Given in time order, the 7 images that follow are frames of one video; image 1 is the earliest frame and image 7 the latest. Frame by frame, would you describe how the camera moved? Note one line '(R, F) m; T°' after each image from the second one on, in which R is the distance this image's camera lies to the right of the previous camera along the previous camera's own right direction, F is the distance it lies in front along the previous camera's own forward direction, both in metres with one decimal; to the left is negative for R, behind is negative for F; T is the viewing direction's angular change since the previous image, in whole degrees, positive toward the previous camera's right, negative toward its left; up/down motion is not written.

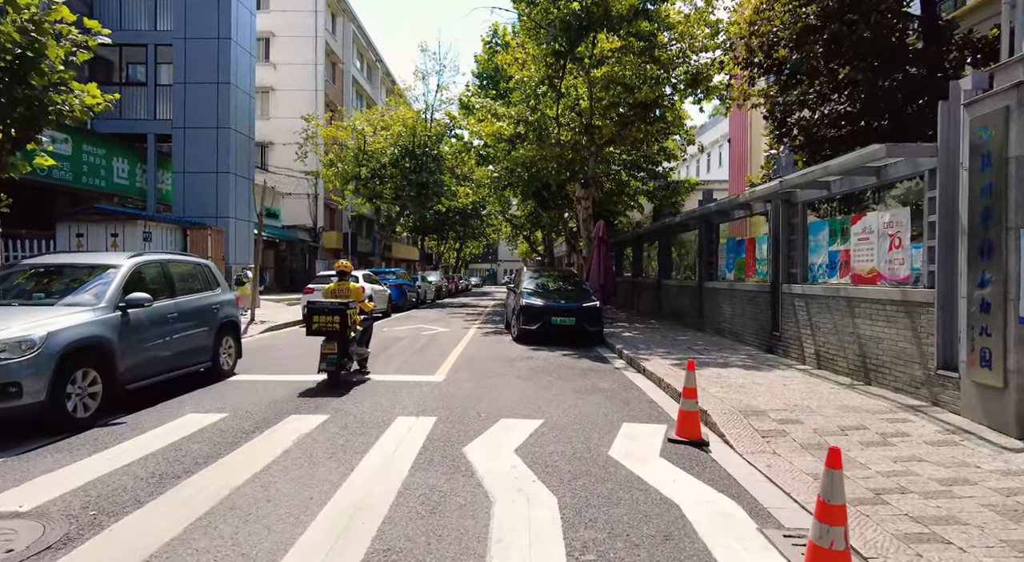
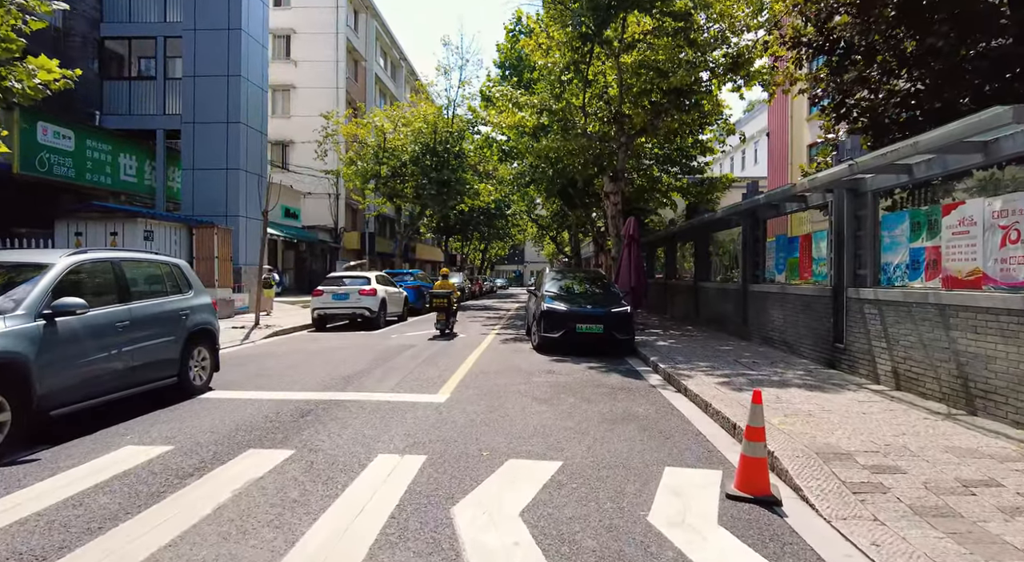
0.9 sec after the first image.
(+0.1, +1.2) m; -3°
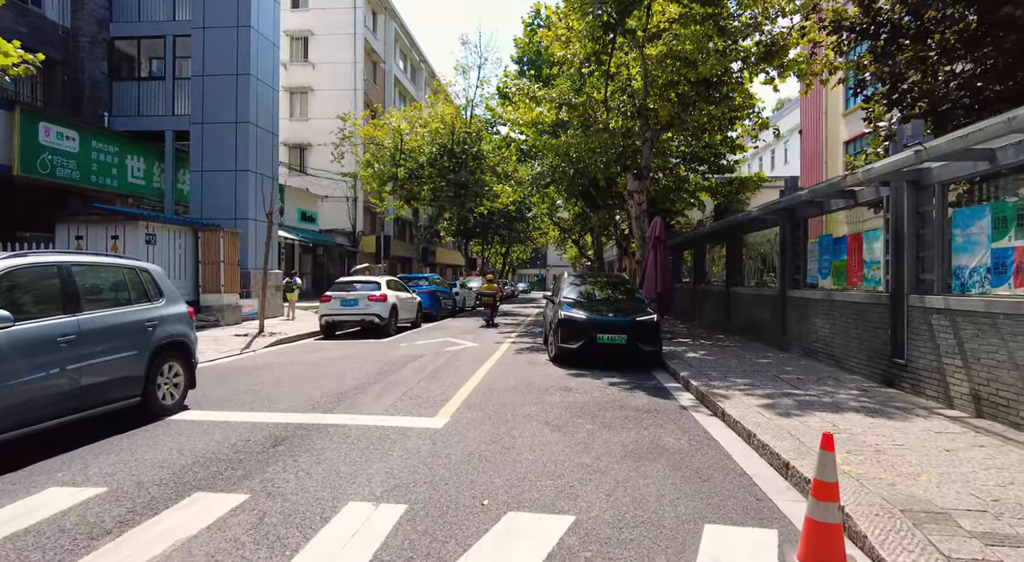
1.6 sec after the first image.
(+0.1, +0.9) m; -2°
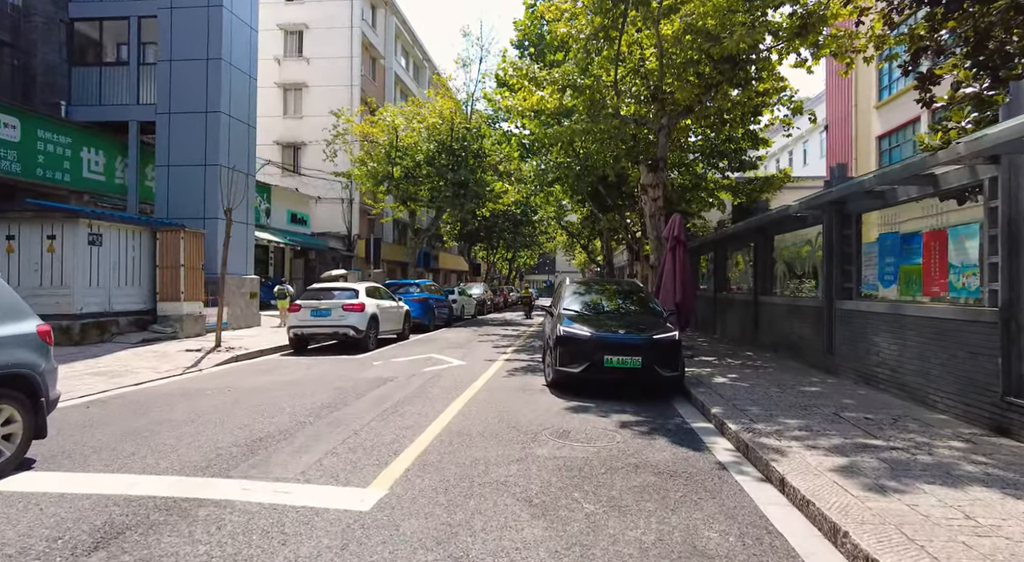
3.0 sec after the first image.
(+0.3, +1.9) m; -1°
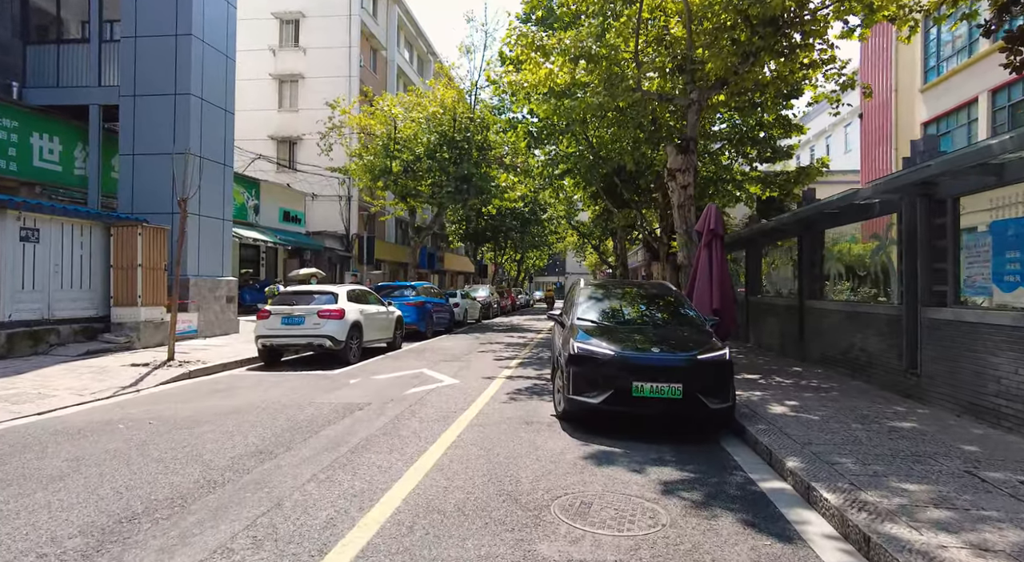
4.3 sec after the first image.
(+0.1, +1.9) m; -1°
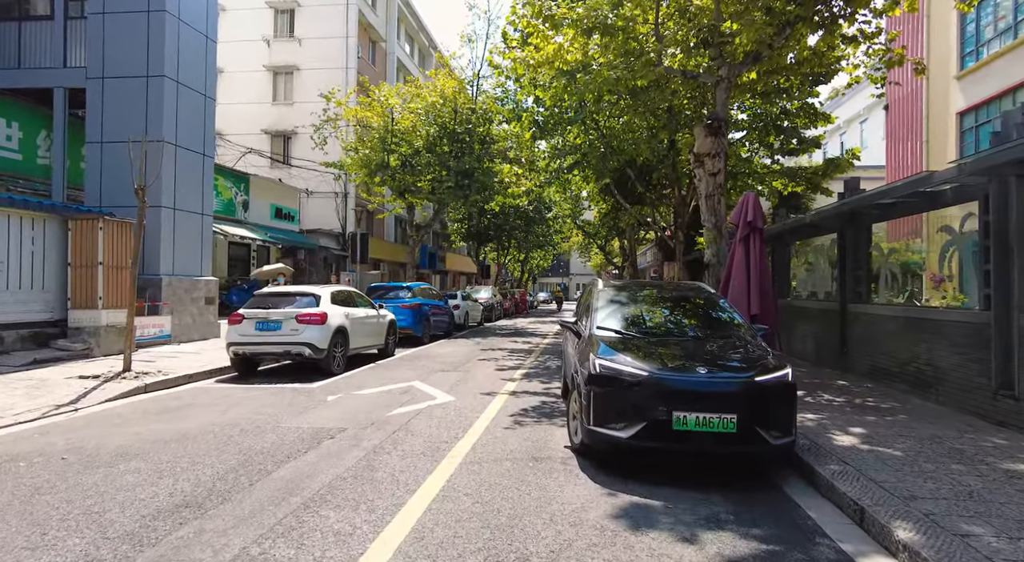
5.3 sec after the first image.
(0.0, +1.3) m; 0°
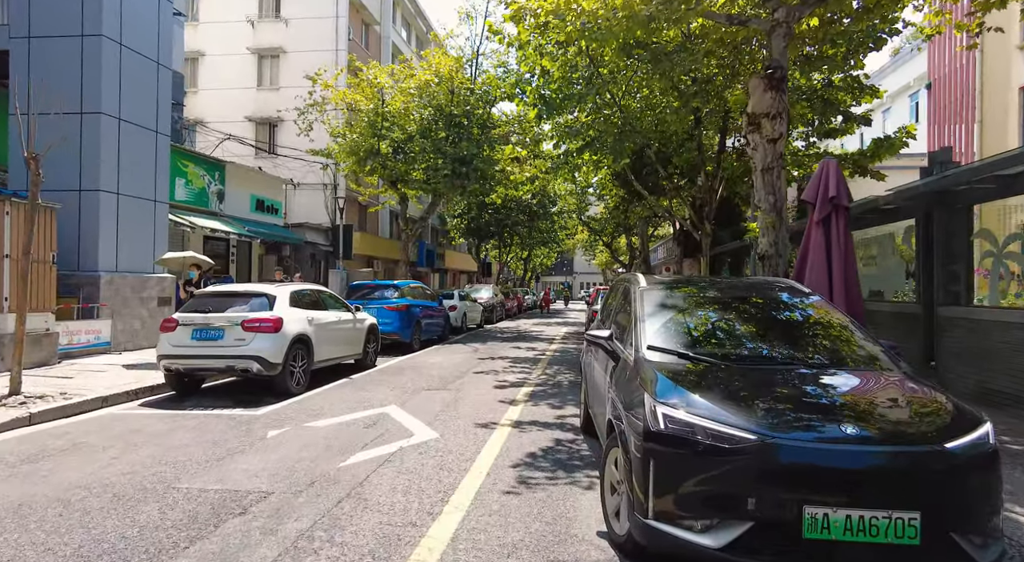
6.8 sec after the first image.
(0.0, +2.1) m; 0°
